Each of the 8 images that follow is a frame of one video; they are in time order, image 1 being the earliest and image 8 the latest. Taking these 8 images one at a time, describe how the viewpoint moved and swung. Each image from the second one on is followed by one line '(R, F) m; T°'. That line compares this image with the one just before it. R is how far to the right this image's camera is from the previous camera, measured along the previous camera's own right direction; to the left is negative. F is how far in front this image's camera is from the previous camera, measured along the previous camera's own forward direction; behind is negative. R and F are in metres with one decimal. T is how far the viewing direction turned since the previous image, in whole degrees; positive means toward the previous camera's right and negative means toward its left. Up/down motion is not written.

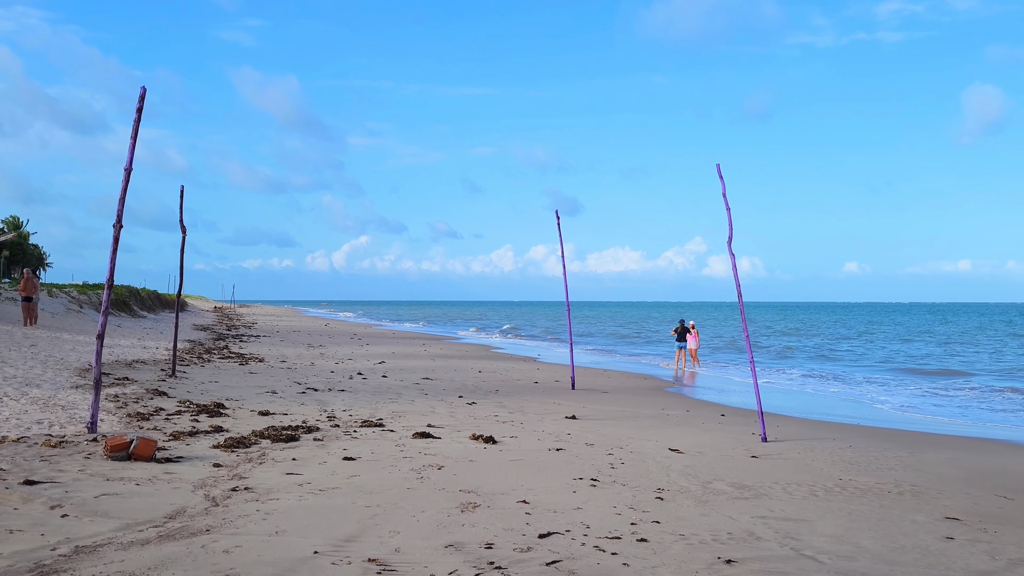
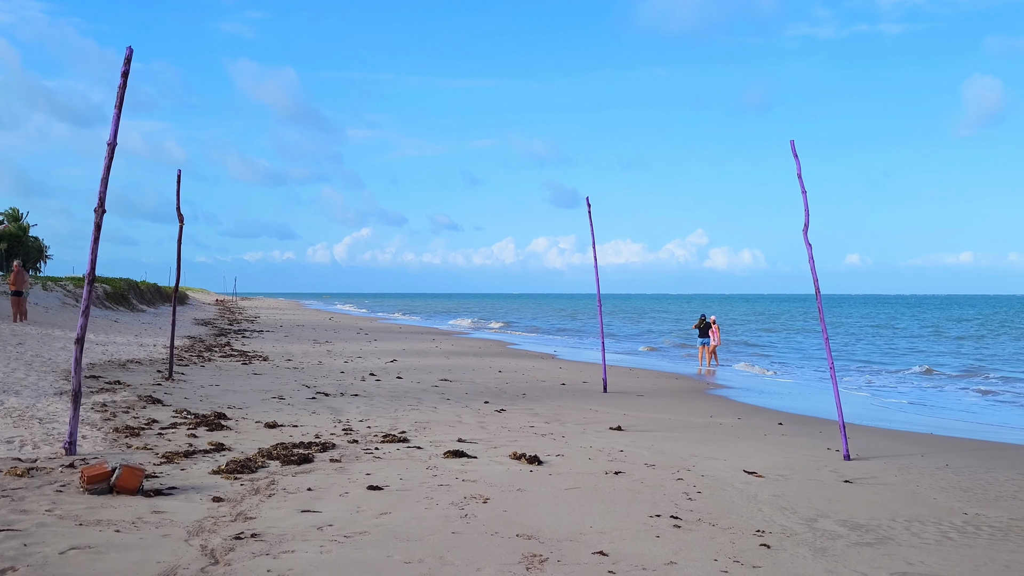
(-0.4, +1.2) m; 0°
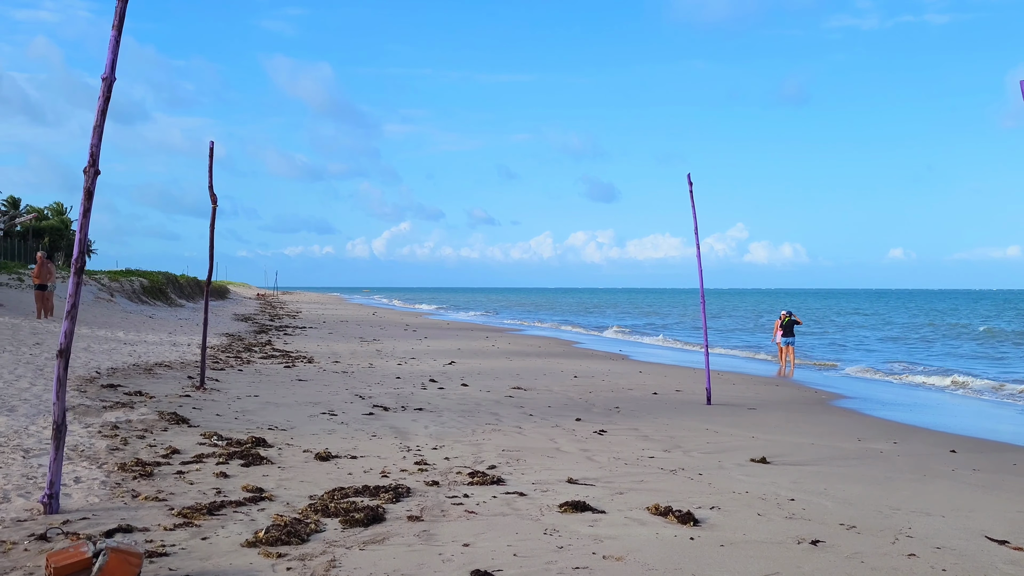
(-0.6, +2.0) m; -2°
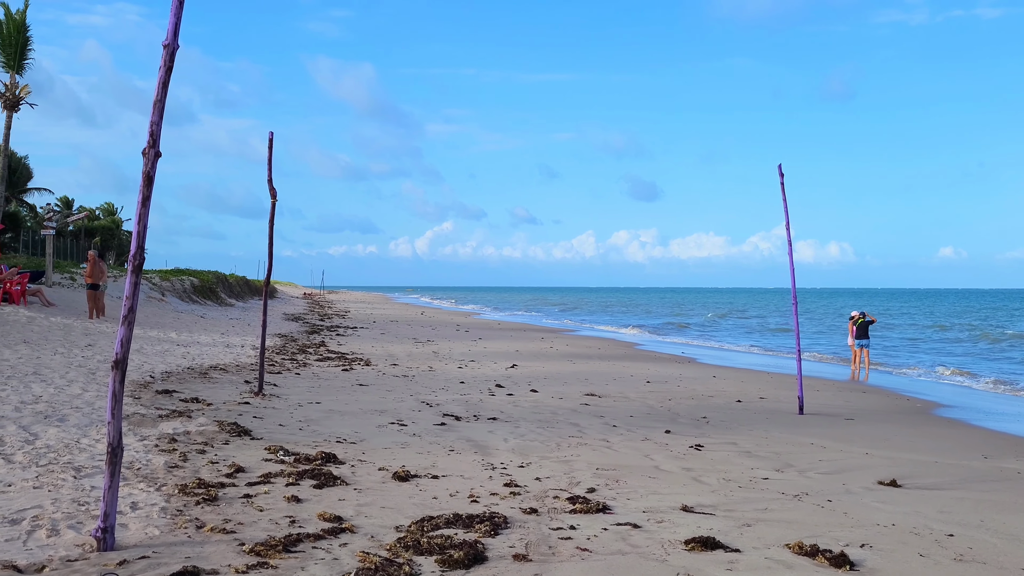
(-0.4, +0.7) m; -3°
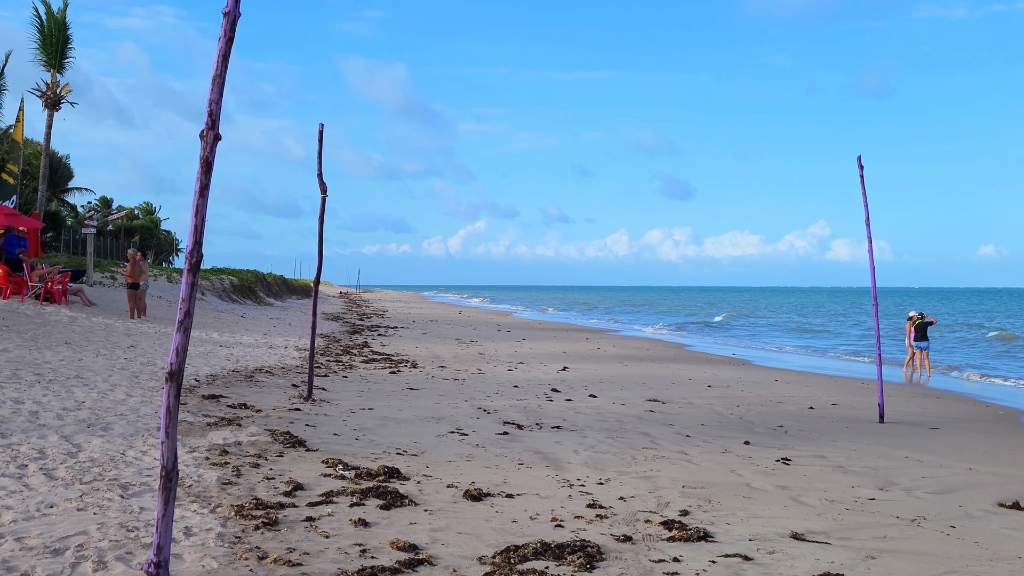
(-0.3, +0.5) m; -2°
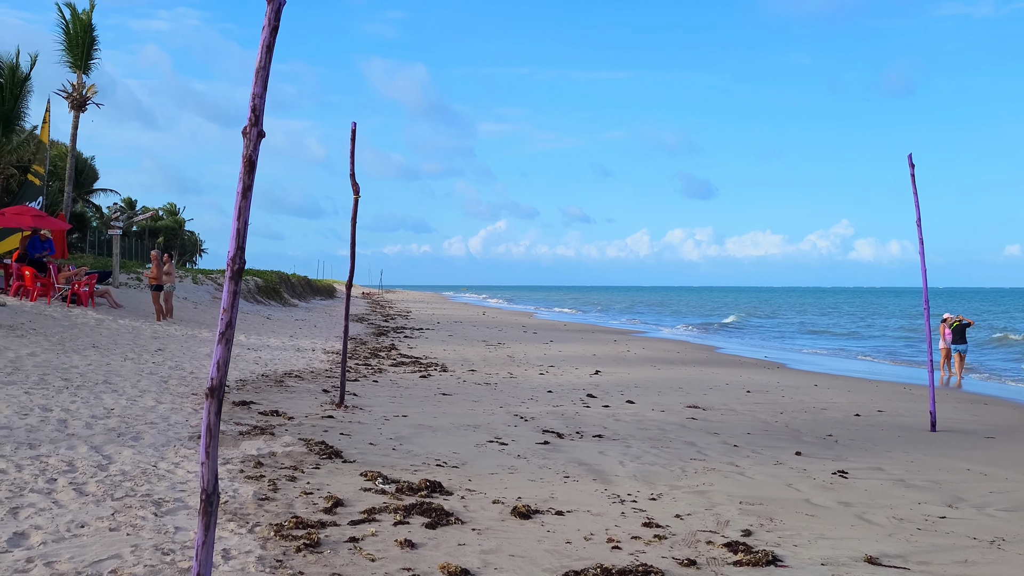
(-0.2, +0.3) m; -1°
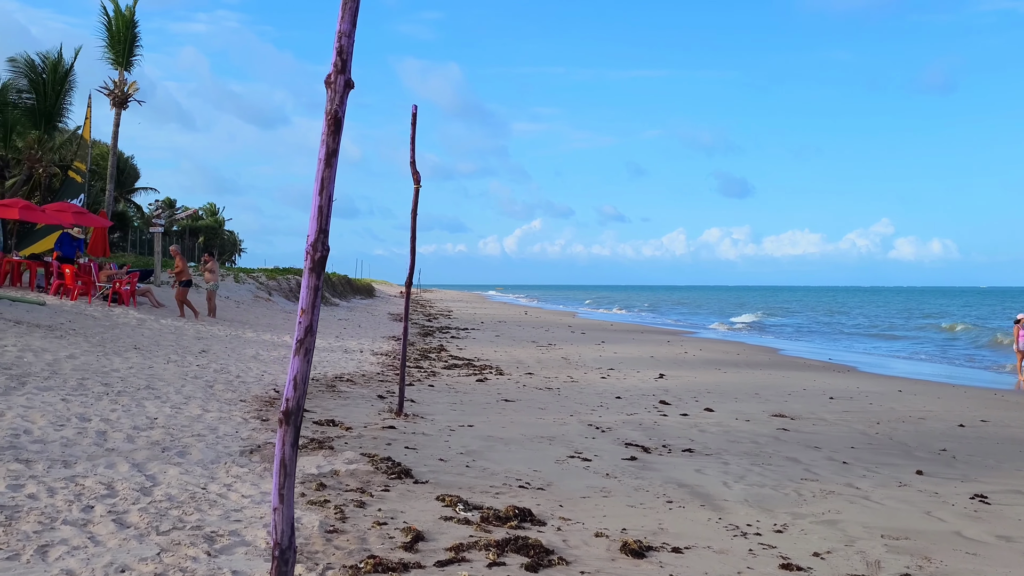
(-0.3, +0.8) m; -2°
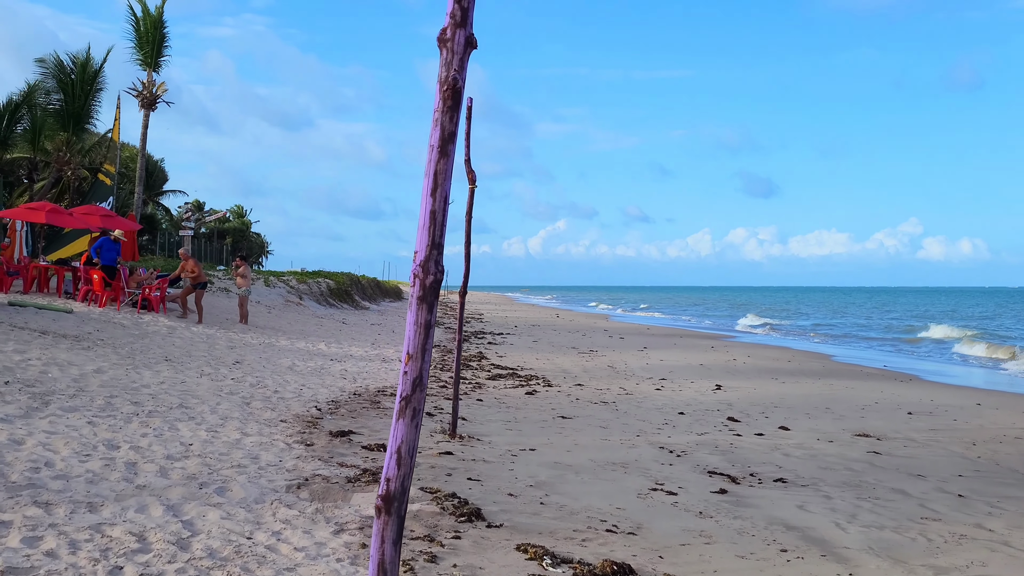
(-0.3, +0.7) m; -1°
